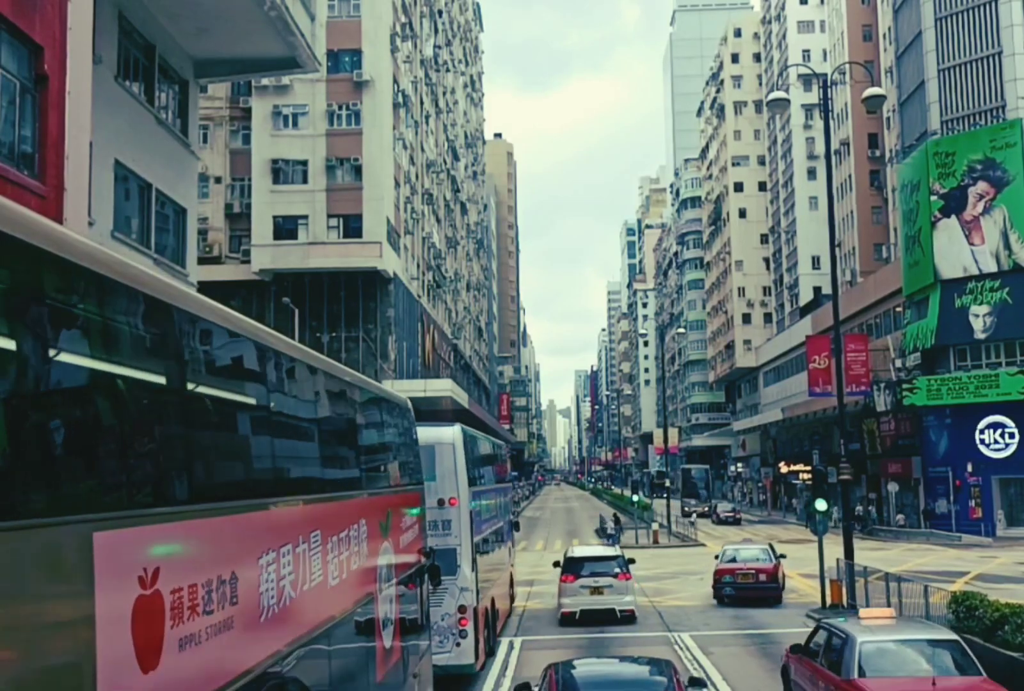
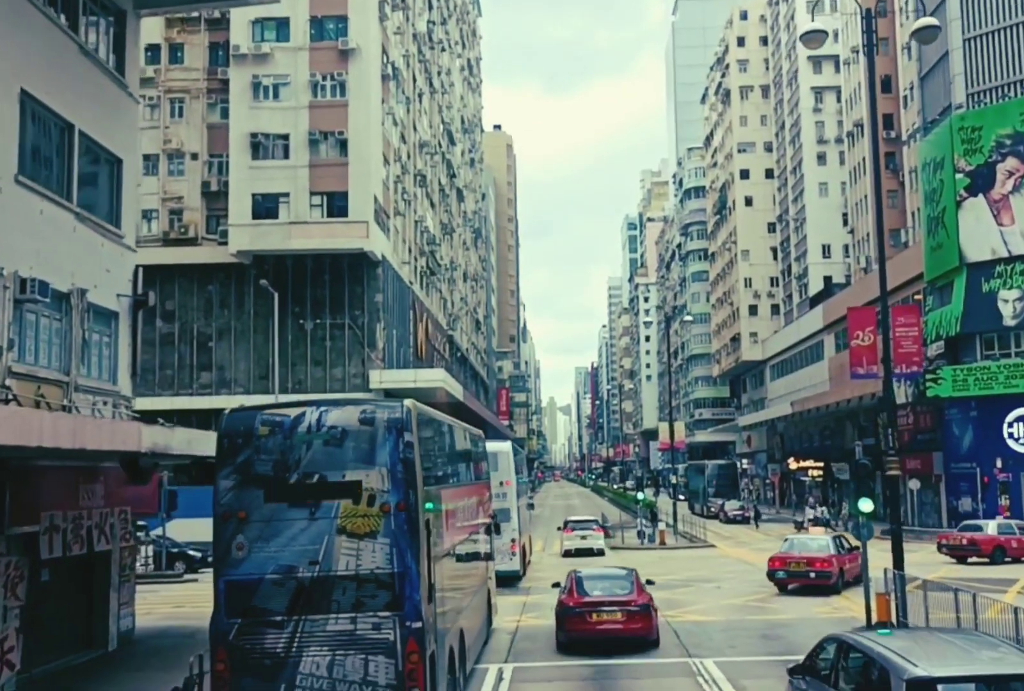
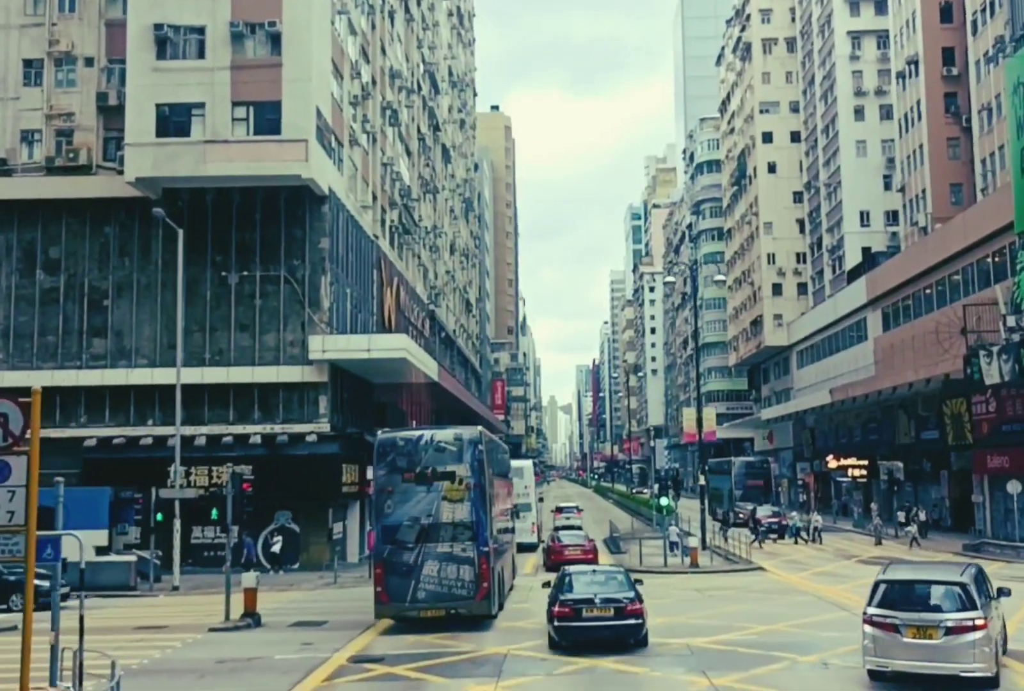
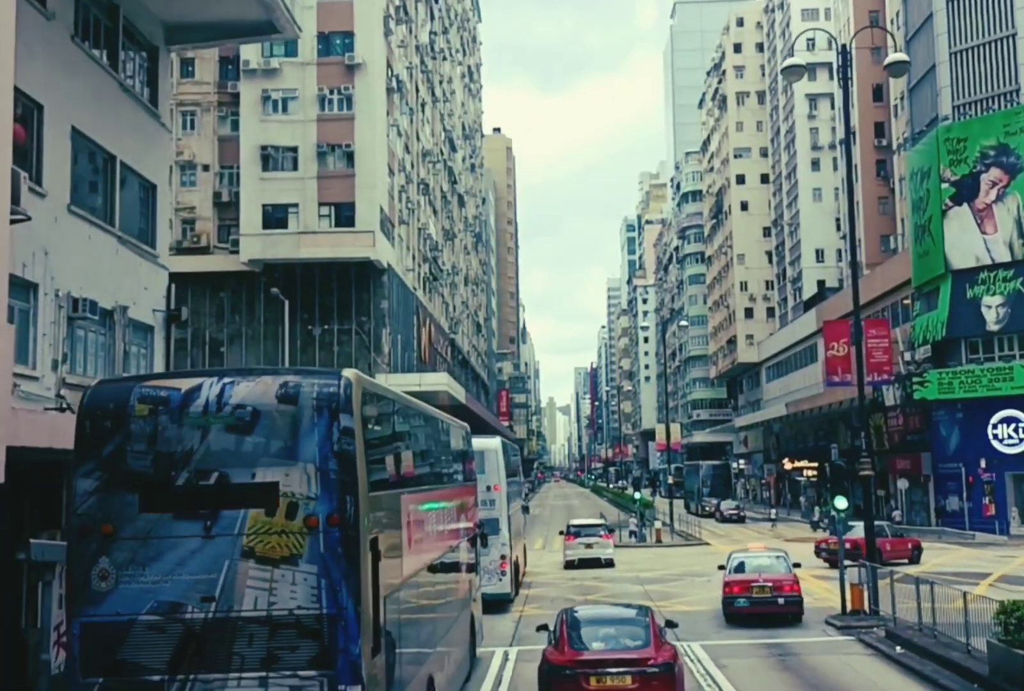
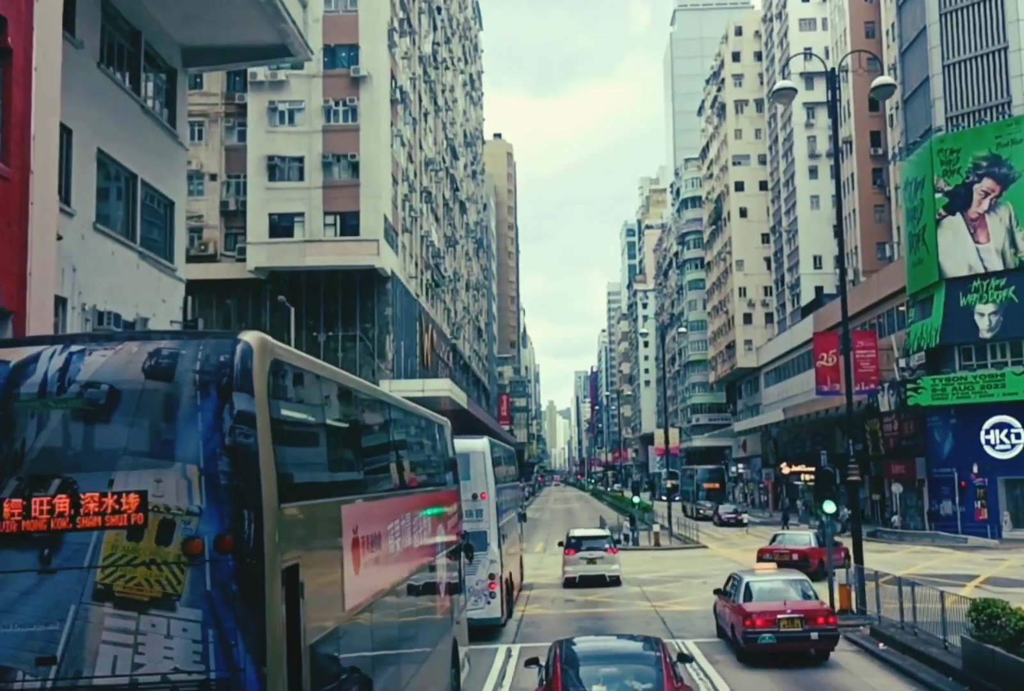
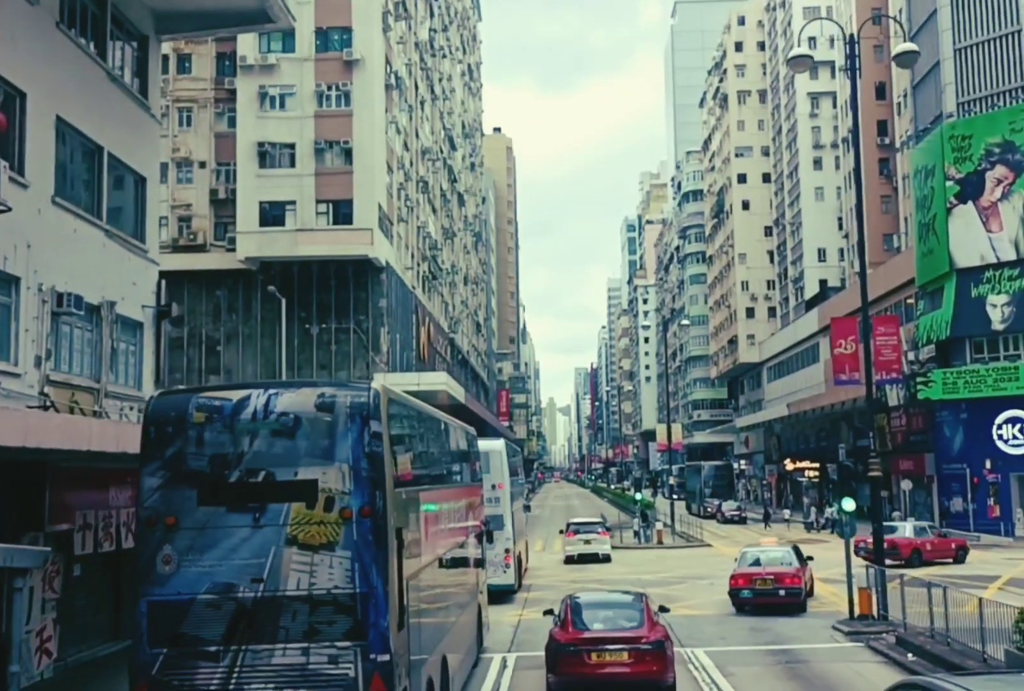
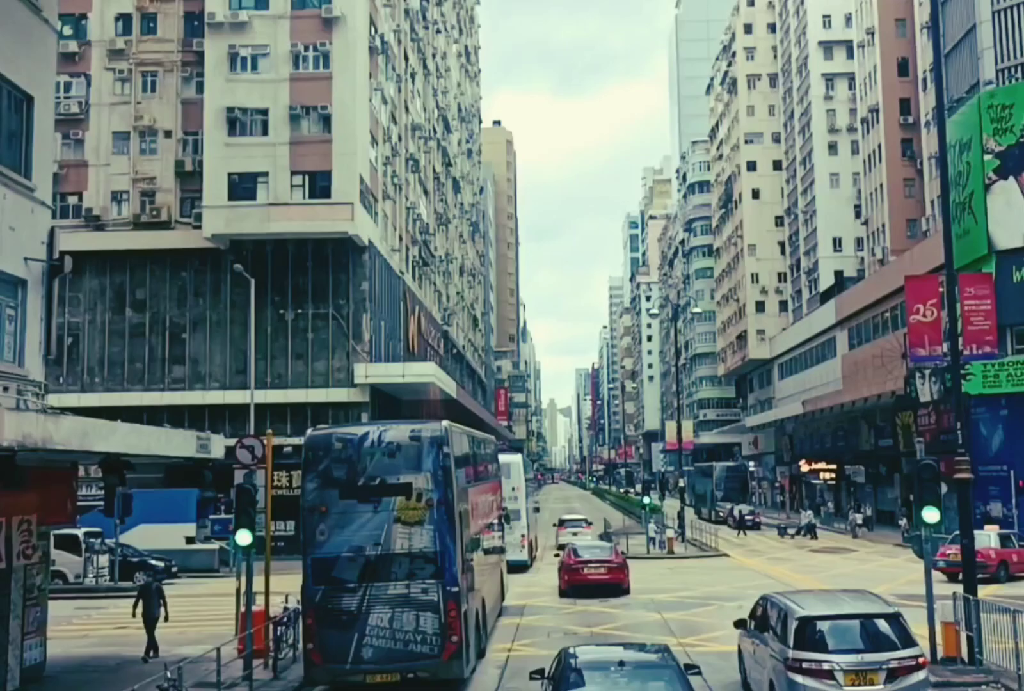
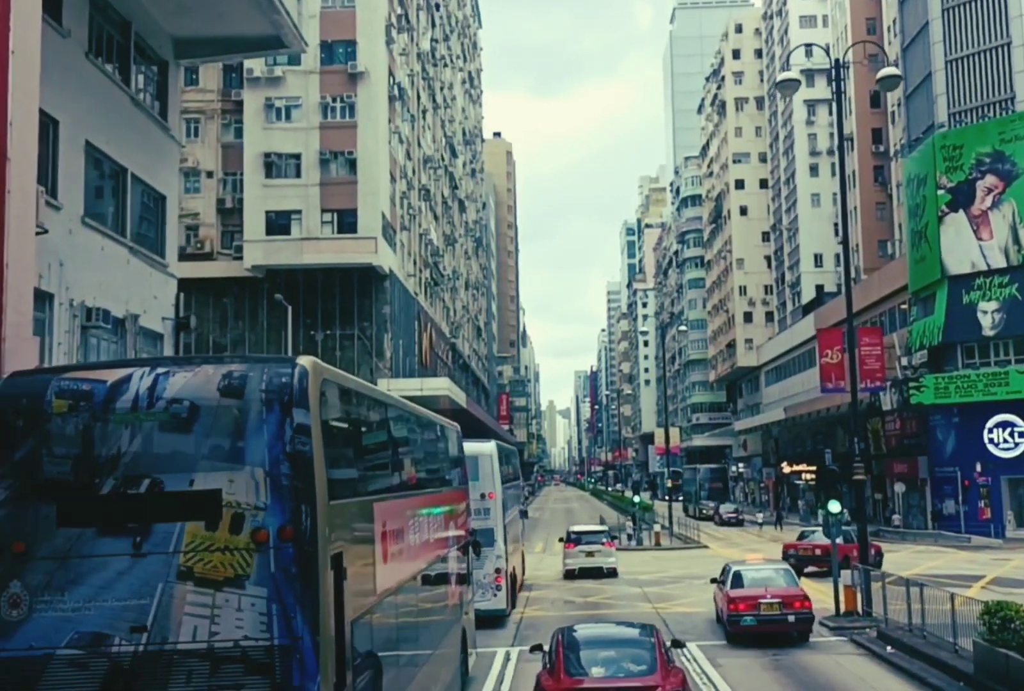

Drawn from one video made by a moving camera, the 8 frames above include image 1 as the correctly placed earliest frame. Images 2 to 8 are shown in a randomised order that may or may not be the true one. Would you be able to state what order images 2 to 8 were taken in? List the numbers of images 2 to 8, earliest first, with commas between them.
5, 8, 4, 6, 2, 7, 3
